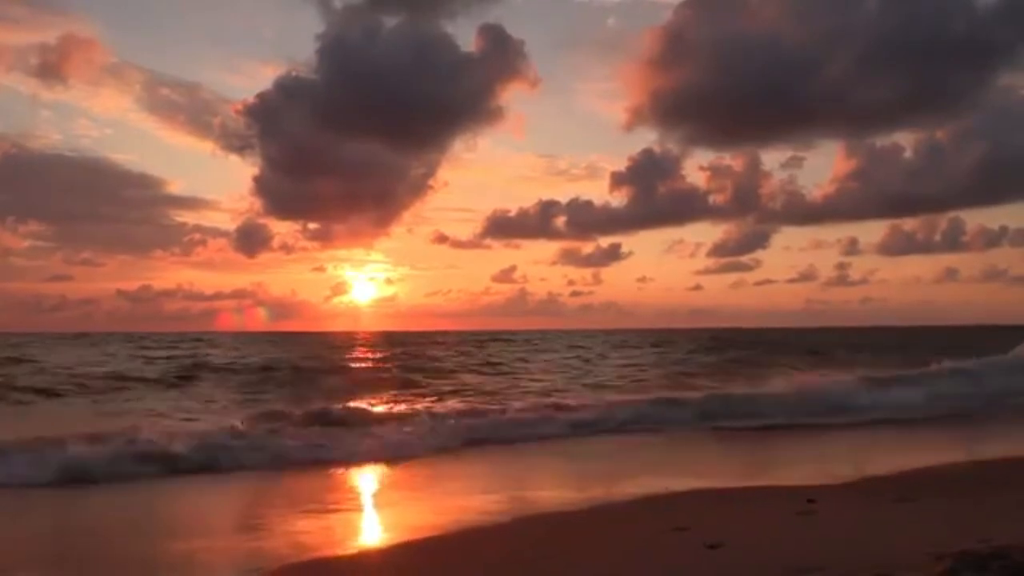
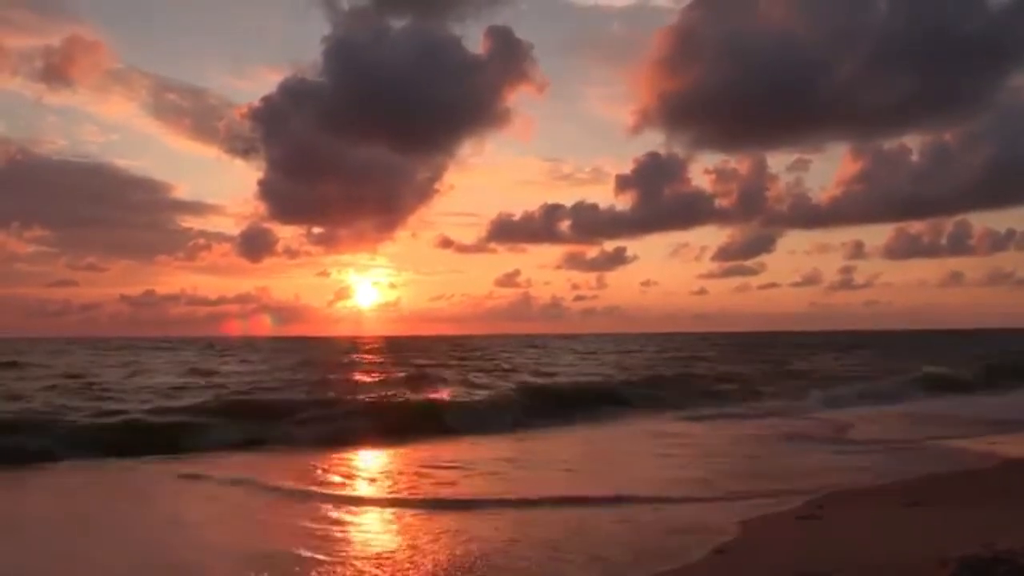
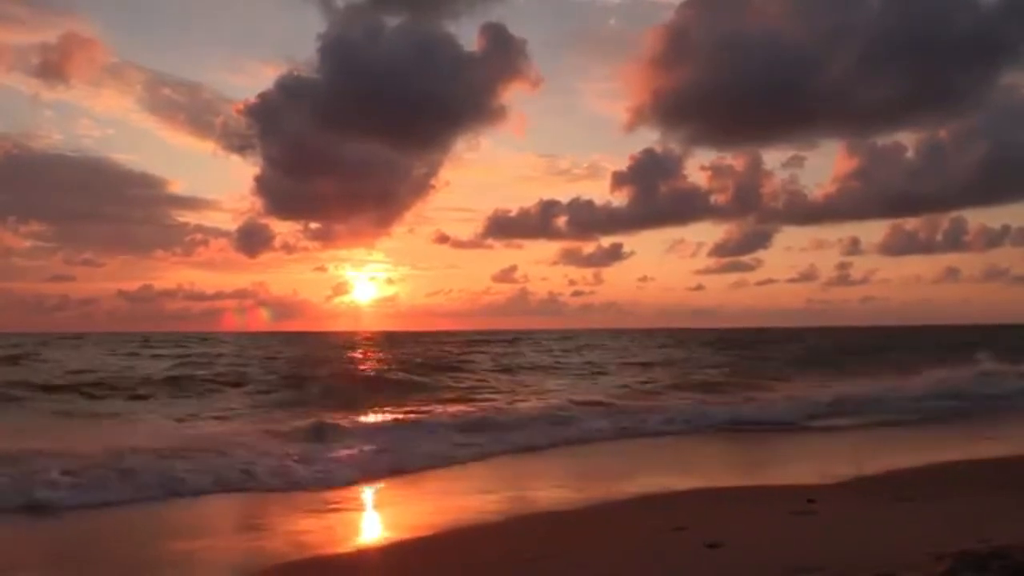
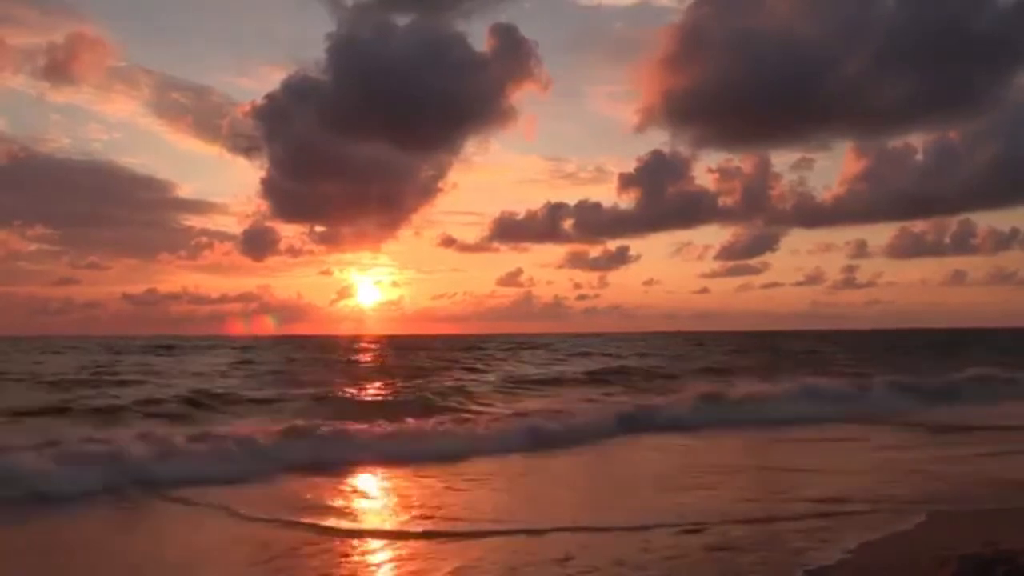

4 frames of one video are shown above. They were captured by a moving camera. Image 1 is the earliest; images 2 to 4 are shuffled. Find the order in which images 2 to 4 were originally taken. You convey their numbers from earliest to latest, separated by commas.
3, 2, 4
